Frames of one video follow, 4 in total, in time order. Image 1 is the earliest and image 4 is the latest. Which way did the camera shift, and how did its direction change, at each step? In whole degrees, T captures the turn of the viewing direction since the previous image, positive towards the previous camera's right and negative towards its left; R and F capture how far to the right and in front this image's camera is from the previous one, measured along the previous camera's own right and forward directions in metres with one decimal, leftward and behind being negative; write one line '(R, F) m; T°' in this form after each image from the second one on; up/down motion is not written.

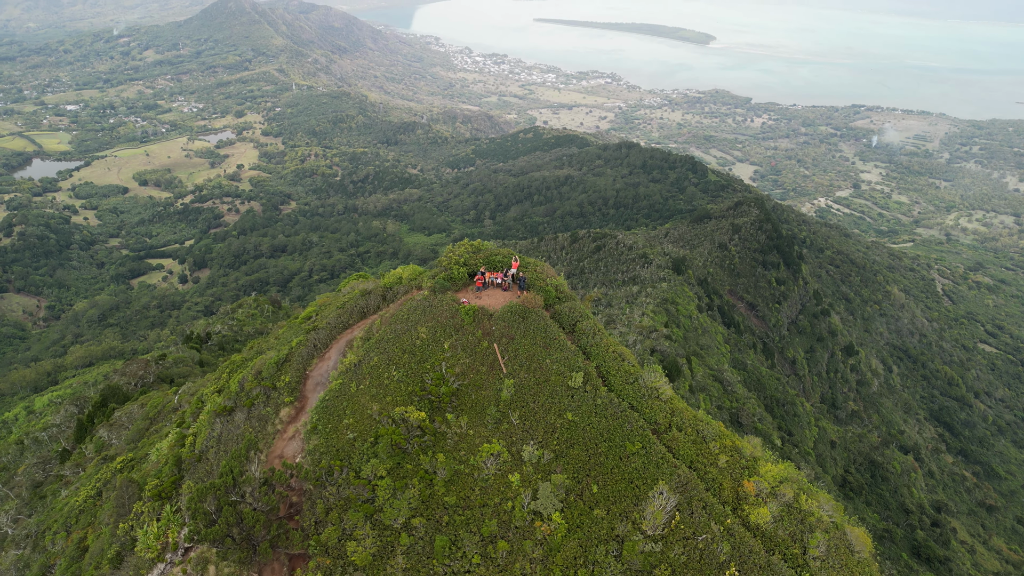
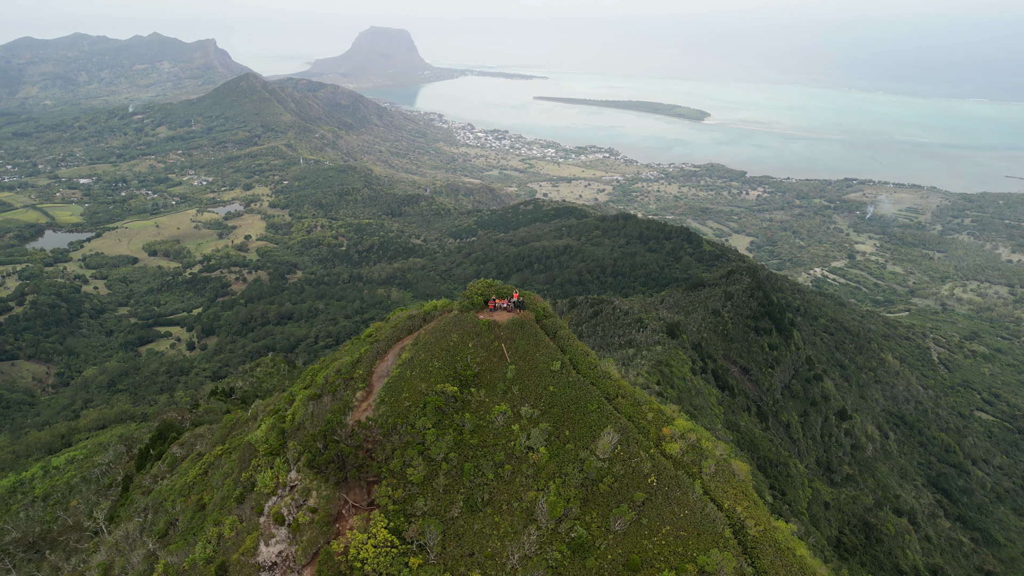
(0.0, -3.4) m; 0°
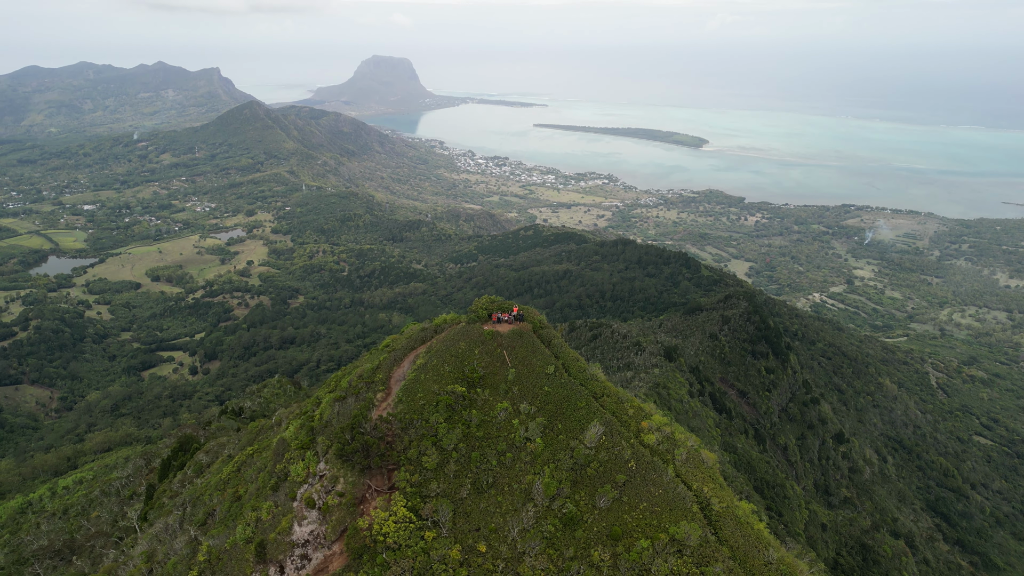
(0.0, -1.6) m; 0°
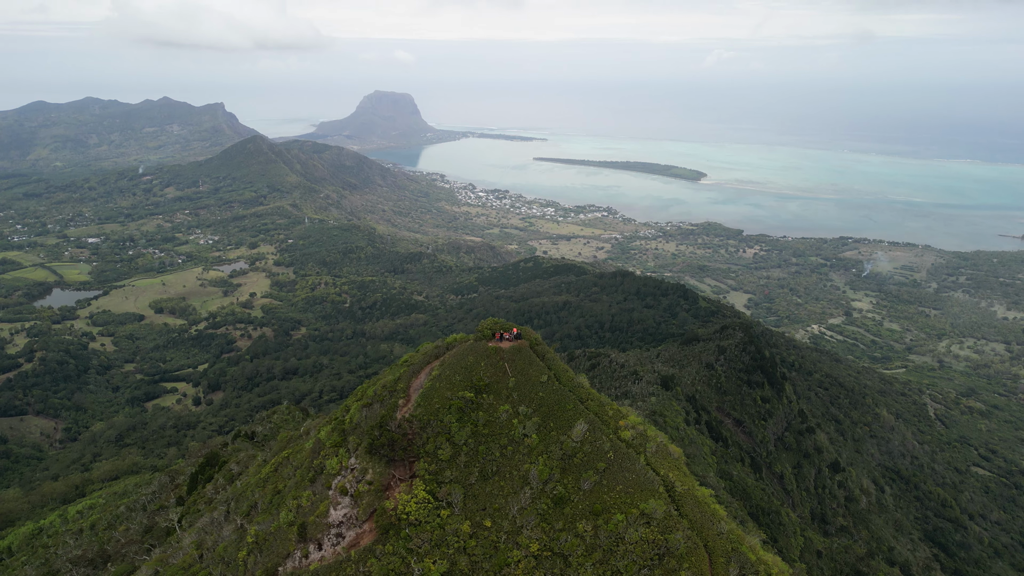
(0.0, -2.3) m; 0°
